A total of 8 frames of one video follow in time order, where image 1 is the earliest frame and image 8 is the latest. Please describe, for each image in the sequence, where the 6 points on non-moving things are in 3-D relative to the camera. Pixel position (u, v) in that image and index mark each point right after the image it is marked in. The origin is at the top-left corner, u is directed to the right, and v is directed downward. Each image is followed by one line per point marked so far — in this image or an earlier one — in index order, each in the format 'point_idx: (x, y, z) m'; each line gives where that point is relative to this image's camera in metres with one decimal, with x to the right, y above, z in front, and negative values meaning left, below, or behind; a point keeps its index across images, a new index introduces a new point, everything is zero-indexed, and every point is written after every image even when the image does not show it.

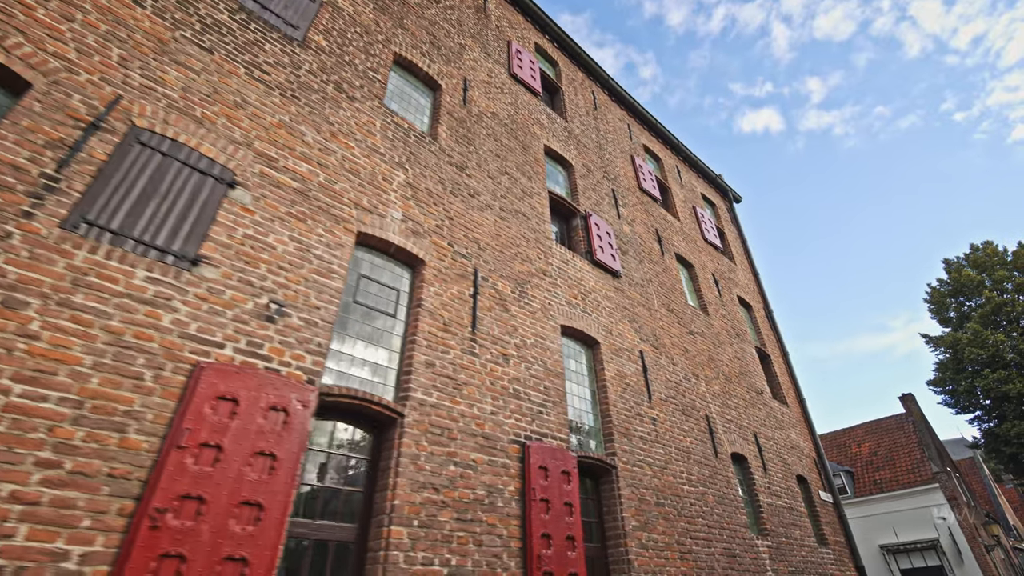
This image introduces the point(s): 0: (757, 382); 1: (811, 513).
0: (+5.4, -2.1, +9.9) m
1: (+6.2, -4.7, +9.3) m
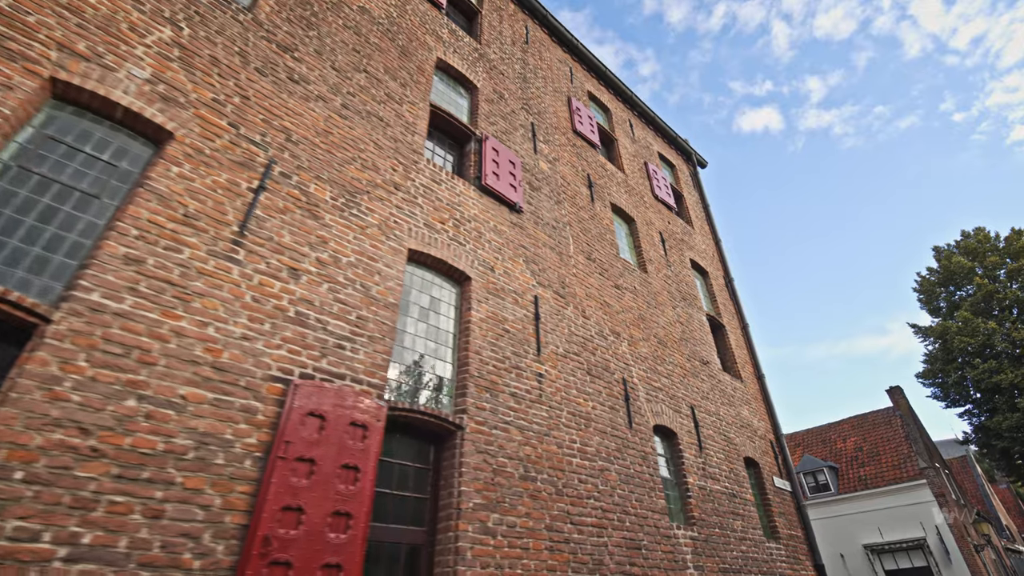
0: (+3.6, -1.2, +8.6) m
1: (+4.4, -3.8, +7.9) m
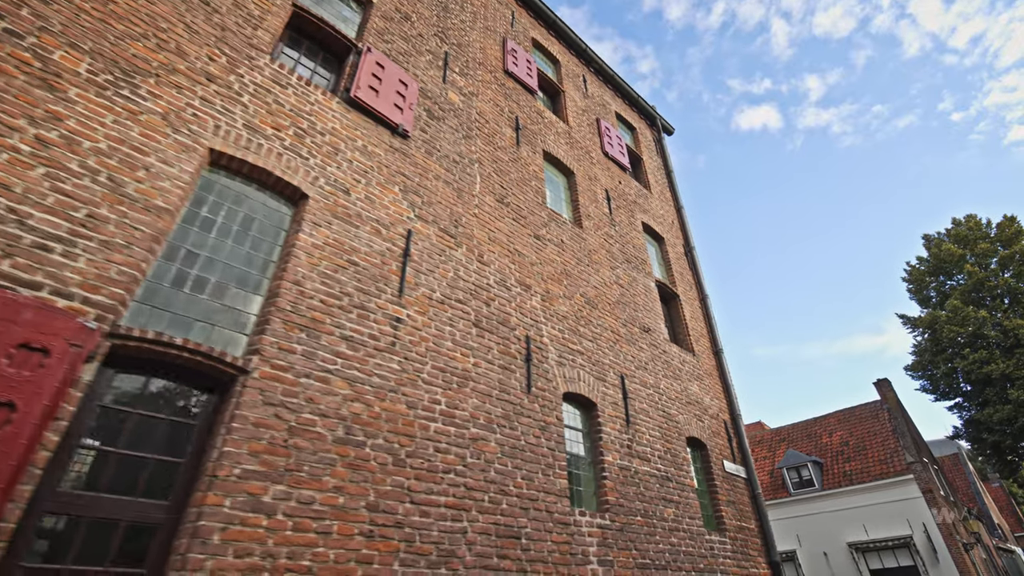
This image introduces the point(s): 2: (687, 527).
0: (+2.2, -0.5, +7.6) m
1: (+3.0, -3.1, +6.9) m
2: (+2.3, -3.2, +5.9) m
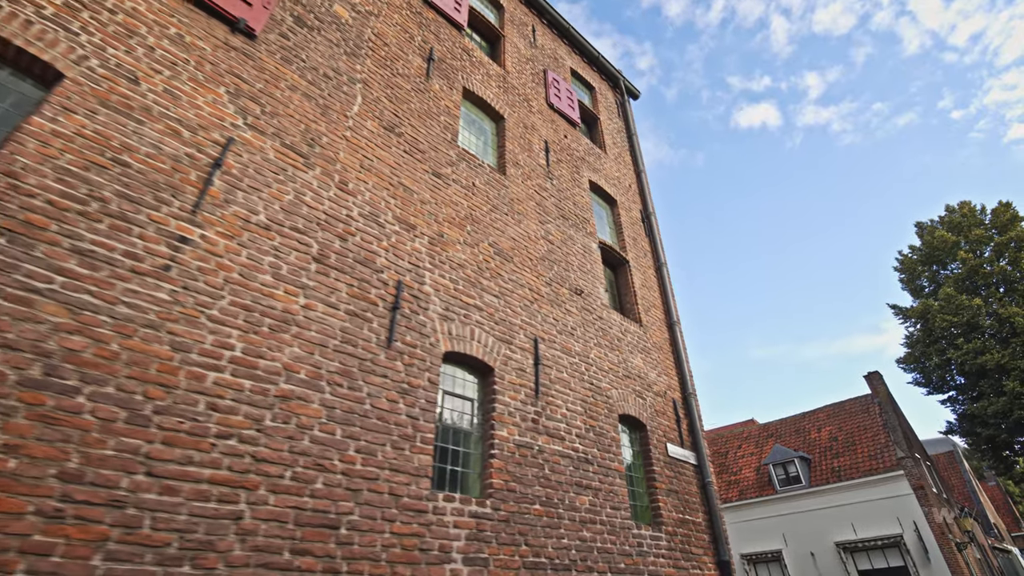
0: (+1.0, +0.1, +6.6) m
1: (+1.7, -2.5, +5.9) m
2: (+1.1, -2.5, +4.9) m
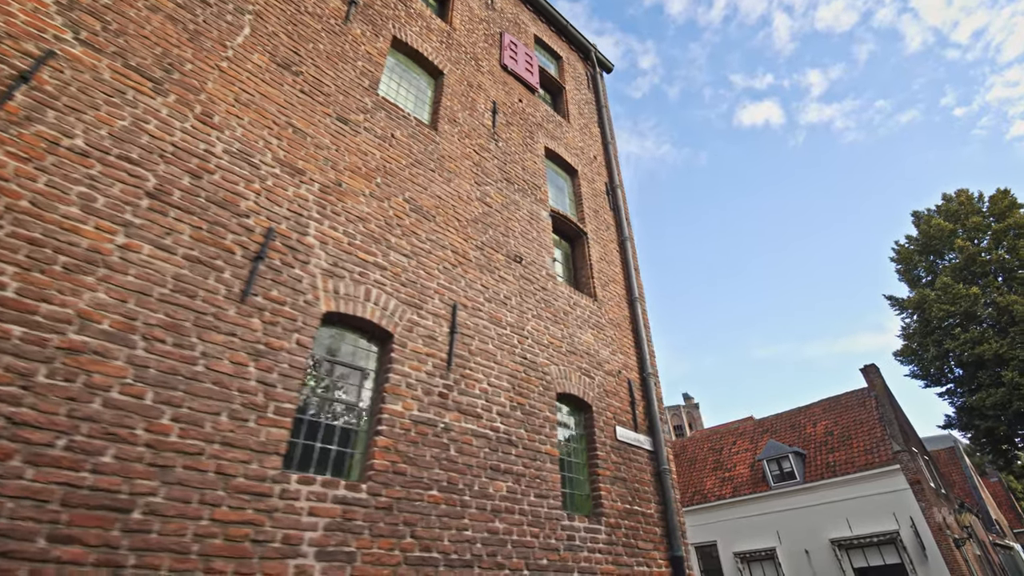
0: (+0.1, +0.5, +5.9) m
1: (+0.9, -2.1, +5.3) m
2: (+0.2, -2.1, +4.3) m
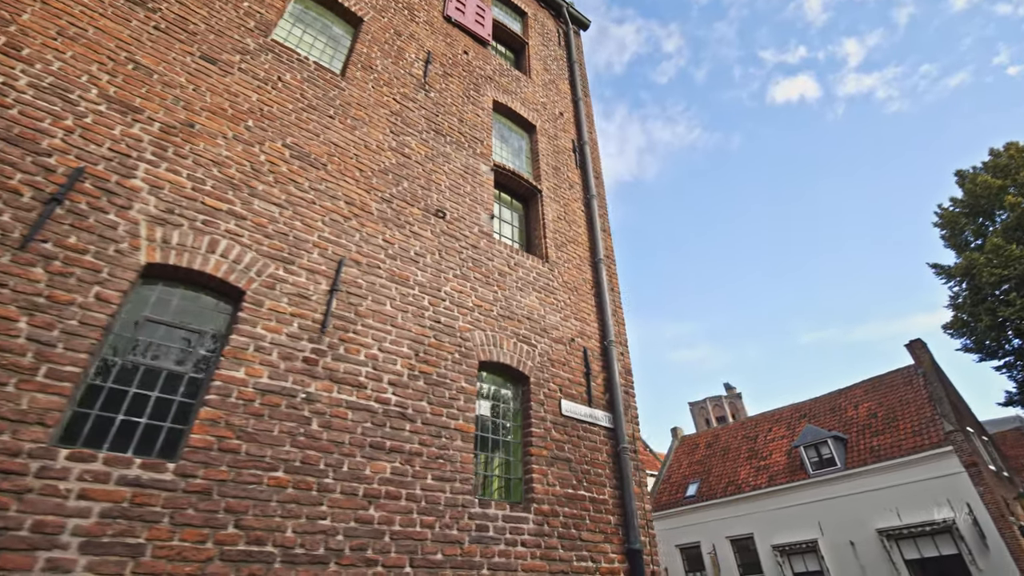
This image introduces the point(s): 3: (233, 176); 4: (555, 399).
0: (-0.8, +1.0, +5.2) m
1: (+0.1, -1.5, +4.5) m
2: (-0.7, -1.6, +3.6) m
3: (-2.3, +0.9, +3.8) m
4: (+0.5, -1.2, +4.9) m
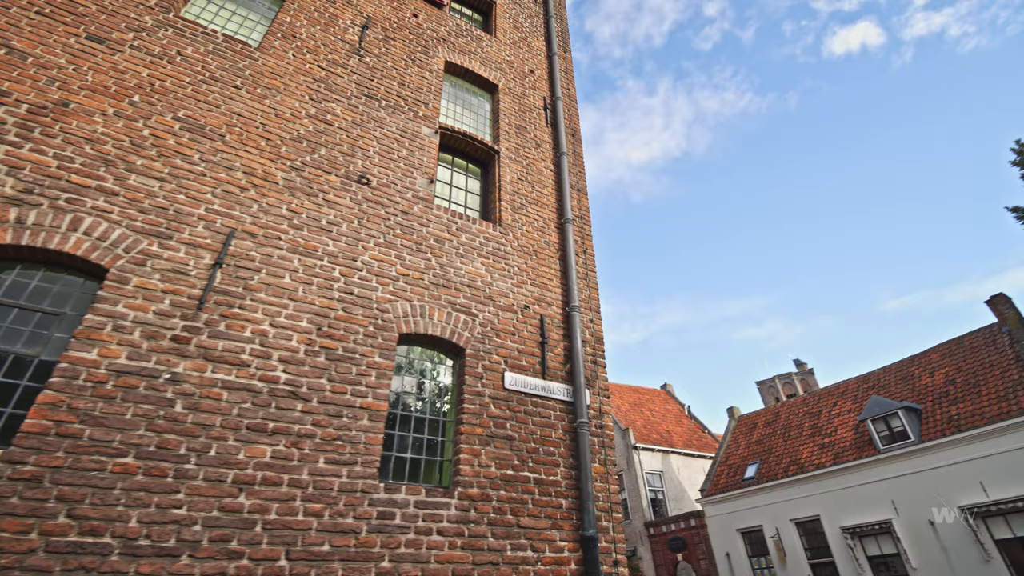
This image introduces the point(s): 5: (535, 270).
0: (-1.5, +1.3, +4.8) m
1: (-0.6, -1.2, +4.1) m
2: (-1.4, -1.4, +3.2) m
3: (-3.2, +1.1, +3.6) m
4: (-0.1, -0.8, +4.4) m
5: (+0.3, +0.2, +5.3) m
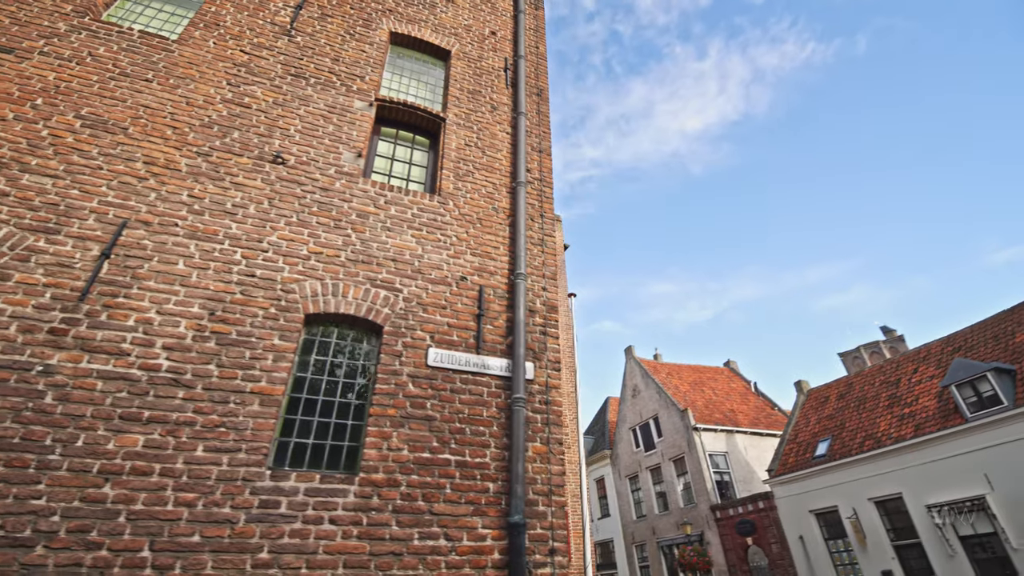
0: (-2.3, +1.5, +4.7) m
1: (-1.2, -1.0, +3.8) m
2: (-2.1, -1.2, +3.1) m
3: (-4.1, +1.1, +3.6) m
4: (-0.8, -0.6, +4.1) m
5: (-0.4, +0.6, +5.0) m
